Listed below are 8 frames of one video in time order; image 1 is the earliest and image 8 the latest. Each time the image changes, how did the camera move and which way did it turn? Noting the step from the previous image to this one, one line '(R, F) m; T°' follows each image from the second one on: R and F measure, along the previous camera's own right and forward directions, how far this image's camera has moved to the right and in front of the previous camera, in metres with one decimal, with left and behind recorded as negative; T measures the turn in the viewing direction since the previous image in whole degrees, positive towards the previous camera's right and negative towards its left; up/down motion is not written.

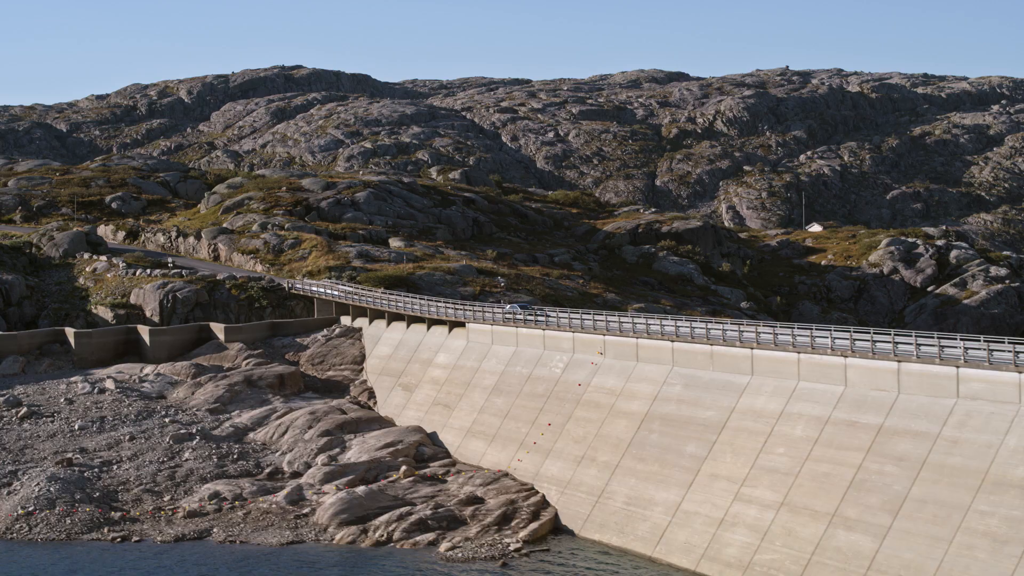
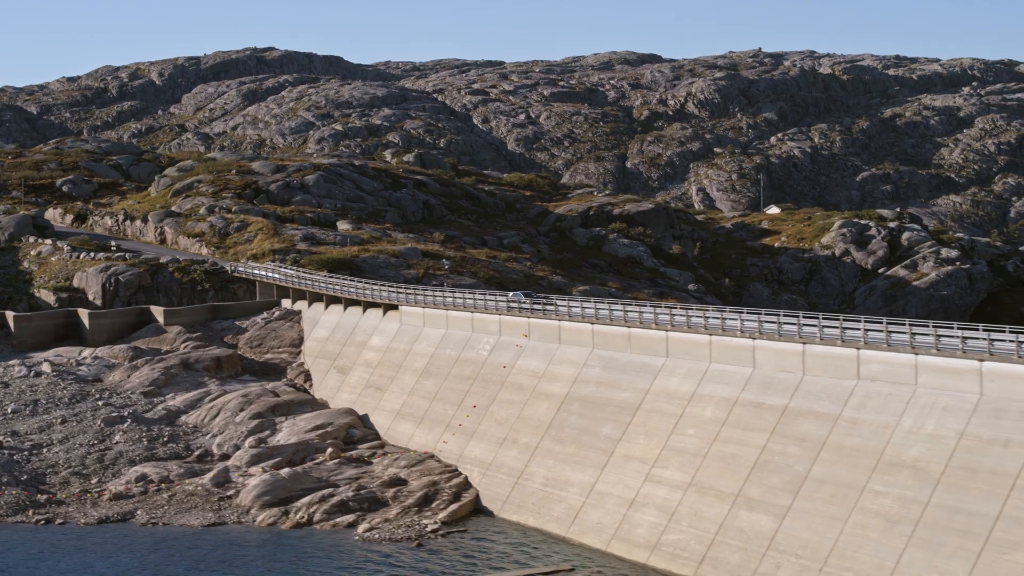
(+1.7, -0.3) m; +1°
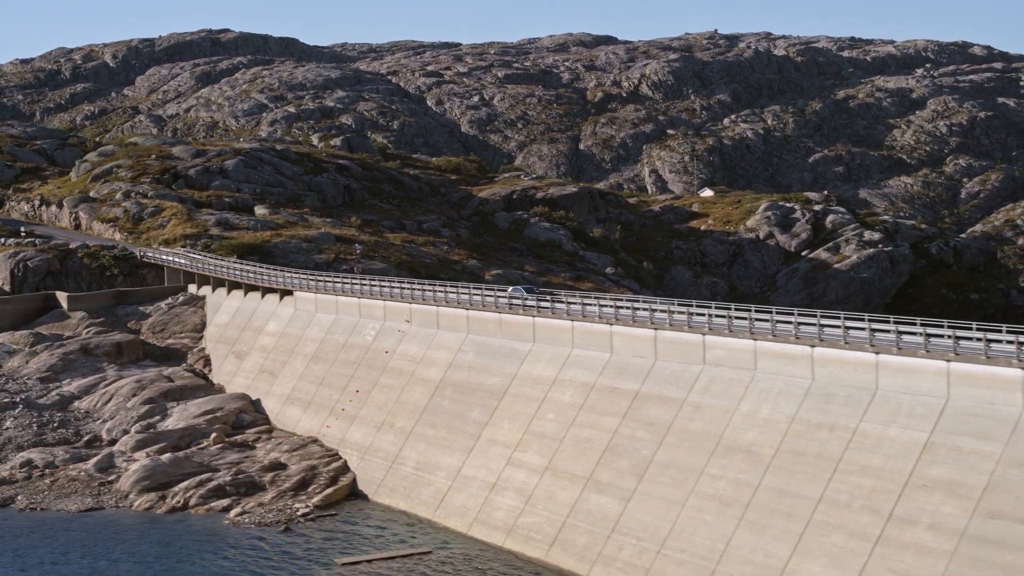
(+2.6, -0.5) m; +1°
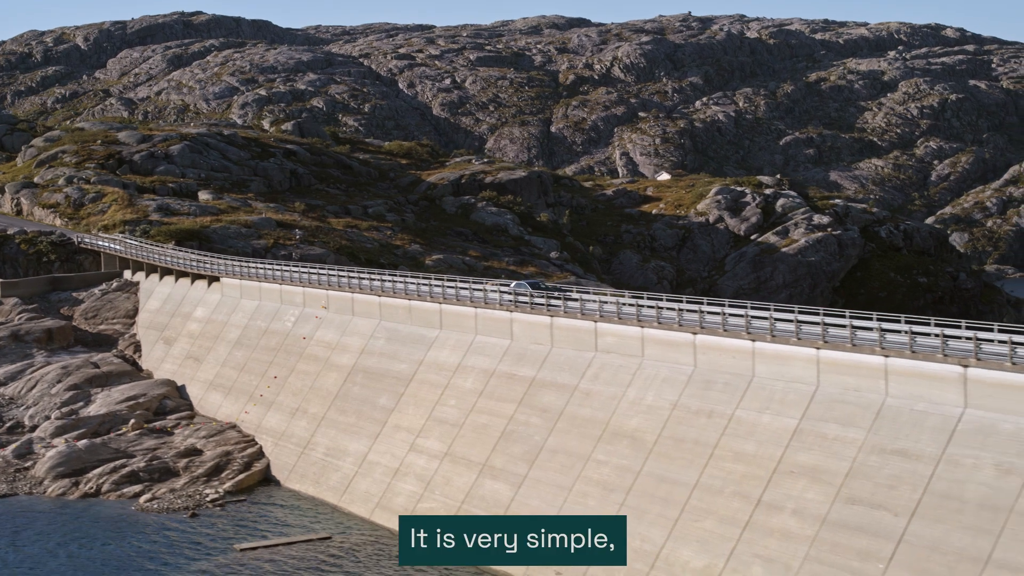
(+2.0, -0.3) m; 0°
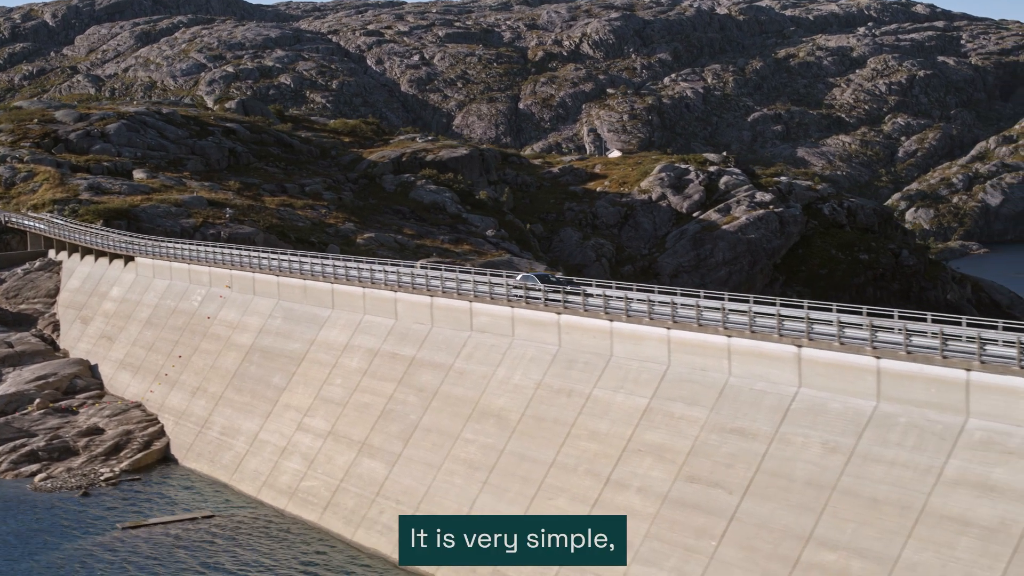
(+2.4, -0.3) m; +1°
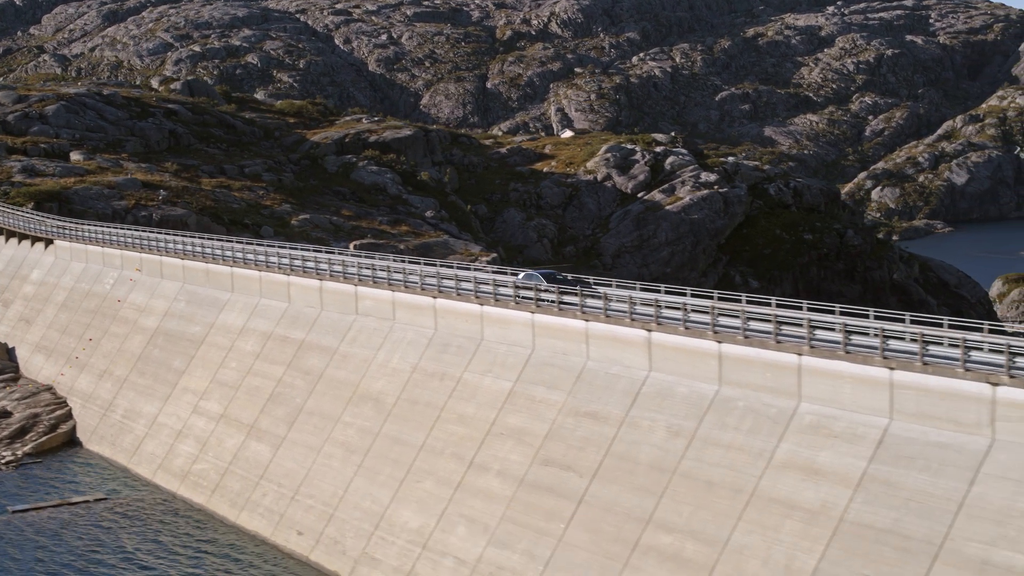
(+2.2, -0.2) m; +1°
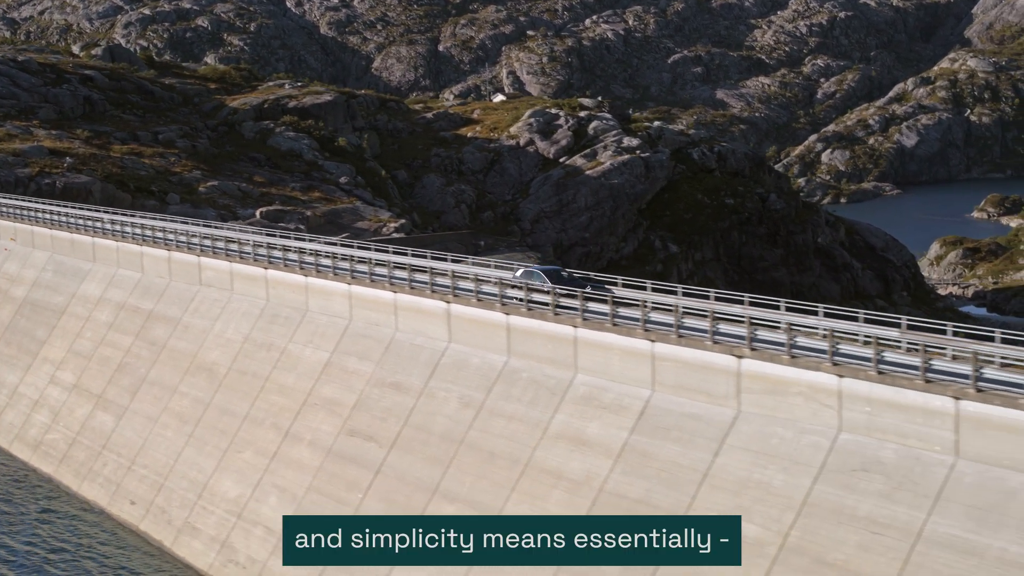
(+3.0, -0.3) m; +1°
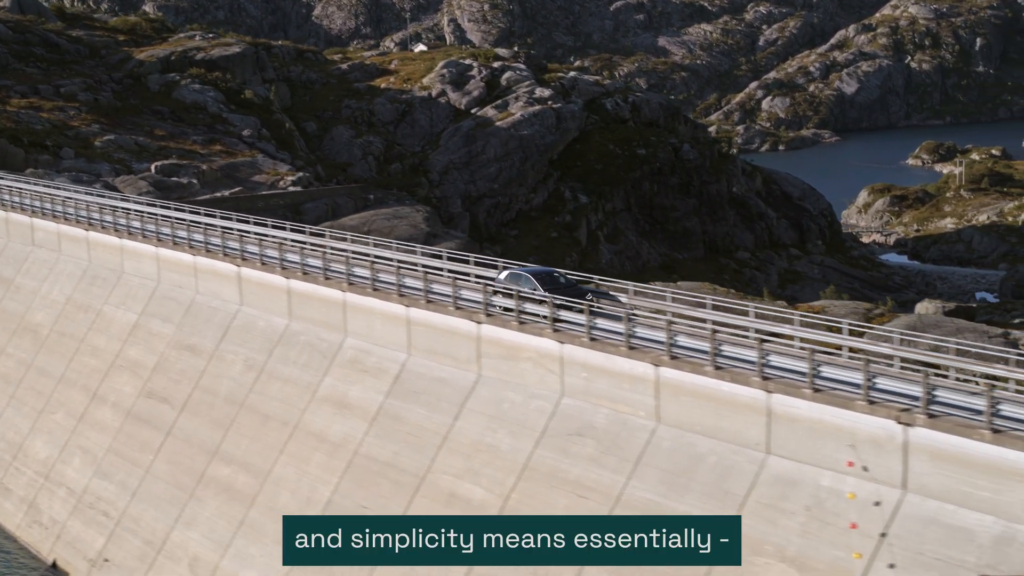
(+3.0, -0.3) m; +1°
